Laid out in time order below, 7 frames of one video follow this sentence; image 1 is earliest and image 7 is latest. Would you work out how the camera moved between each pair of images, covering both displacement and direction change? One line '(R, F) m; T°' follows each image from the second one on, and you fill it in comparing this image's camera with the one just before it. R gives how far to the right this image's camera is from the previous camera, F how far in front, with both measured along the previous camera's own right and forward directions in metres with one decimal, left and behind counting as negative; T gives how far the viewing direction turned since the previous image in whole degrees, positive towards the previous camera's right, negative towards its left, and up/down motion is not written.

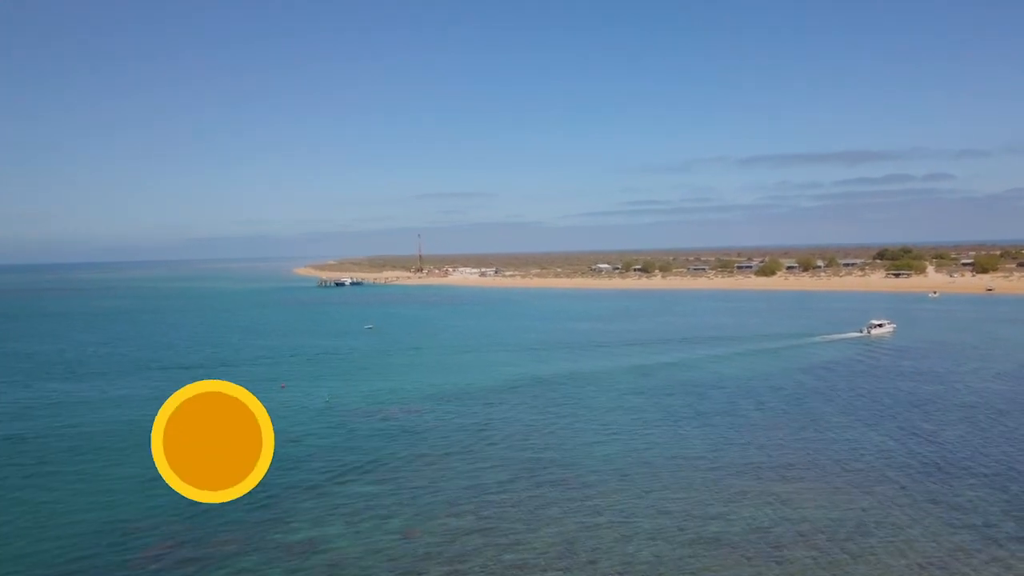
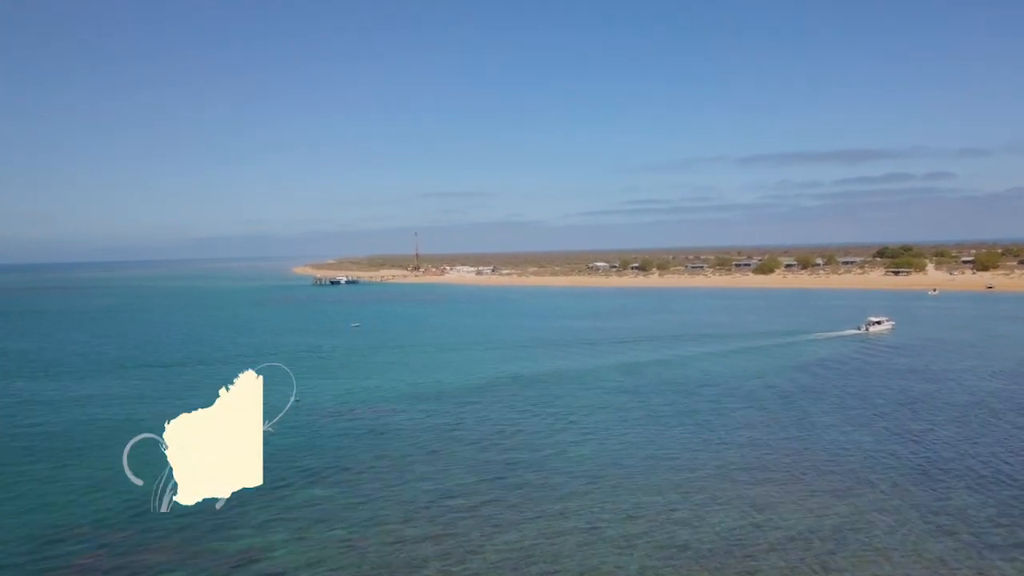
(-2.1, +4.6) m; -1°
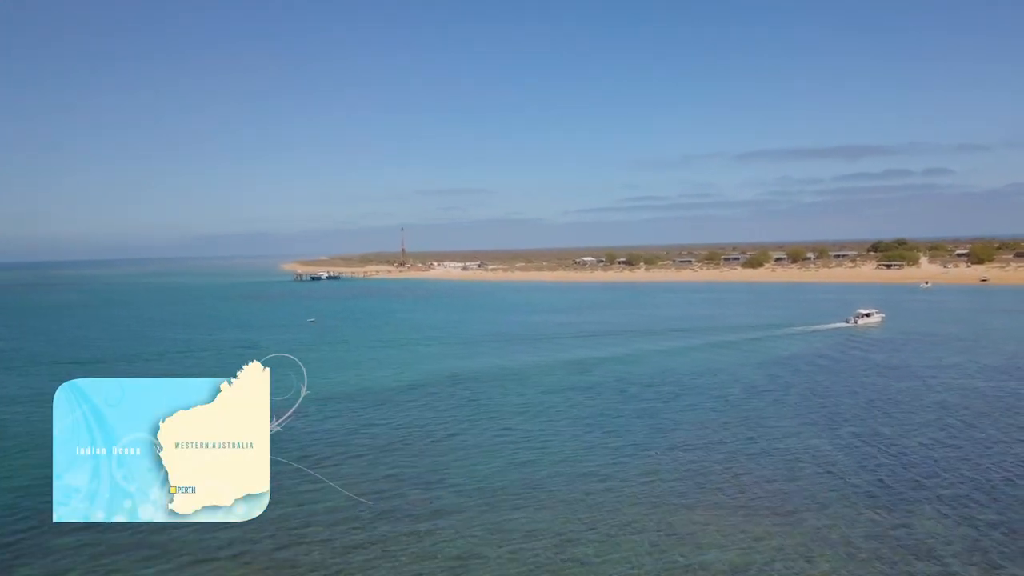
(+1.2, +1.1) m; 0°
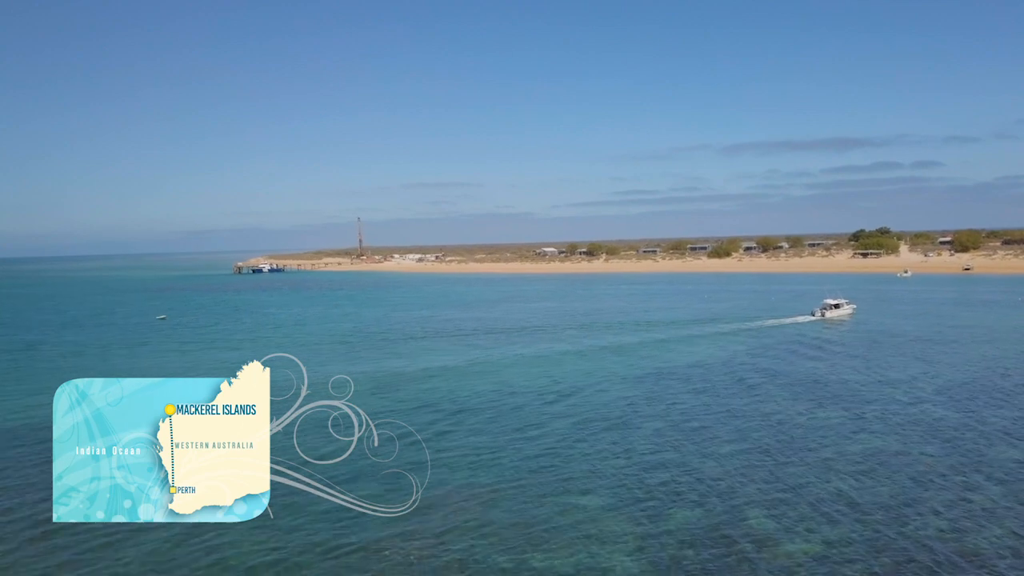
(+0.9, -1.1) m; +1°
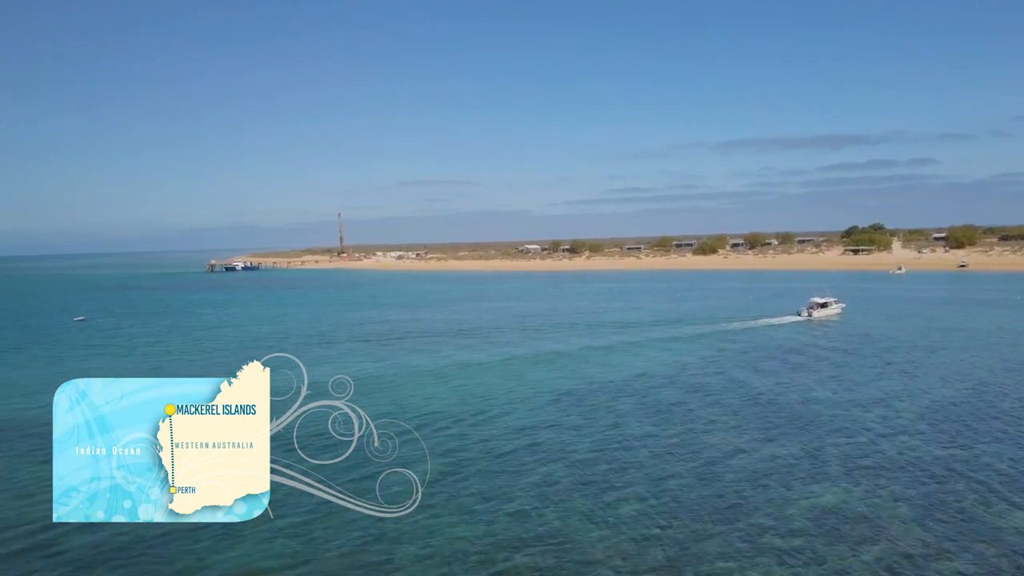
(+2.1, +3.4) m; 0°
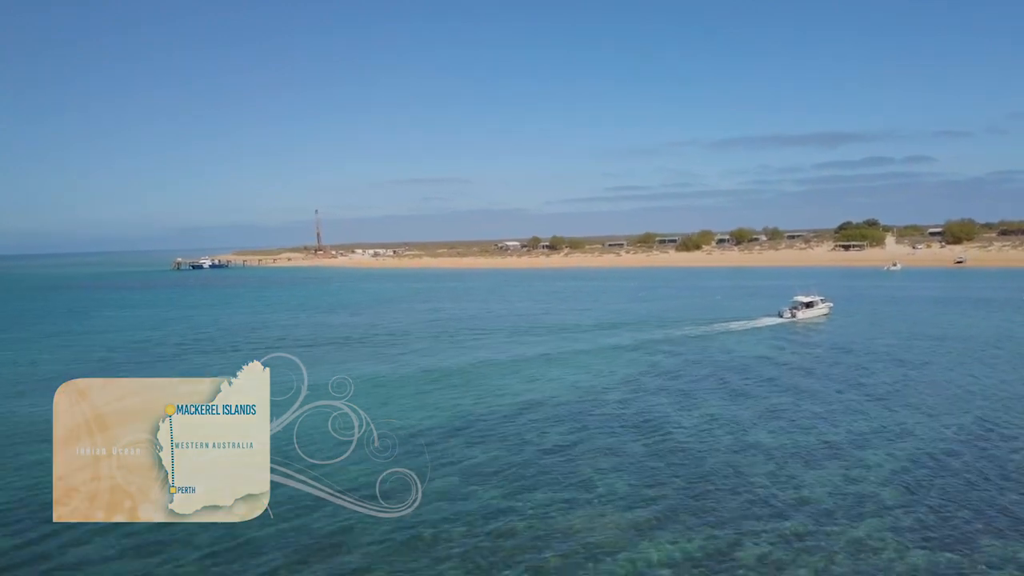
(+2.1, +3.3) m; 0°
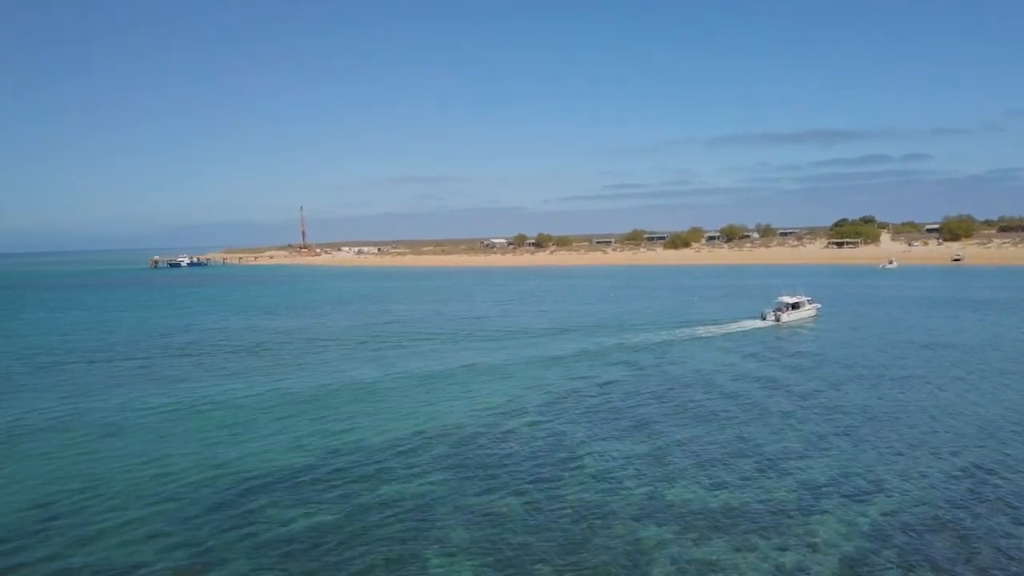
(+1.3, +1.9) m; 0°
